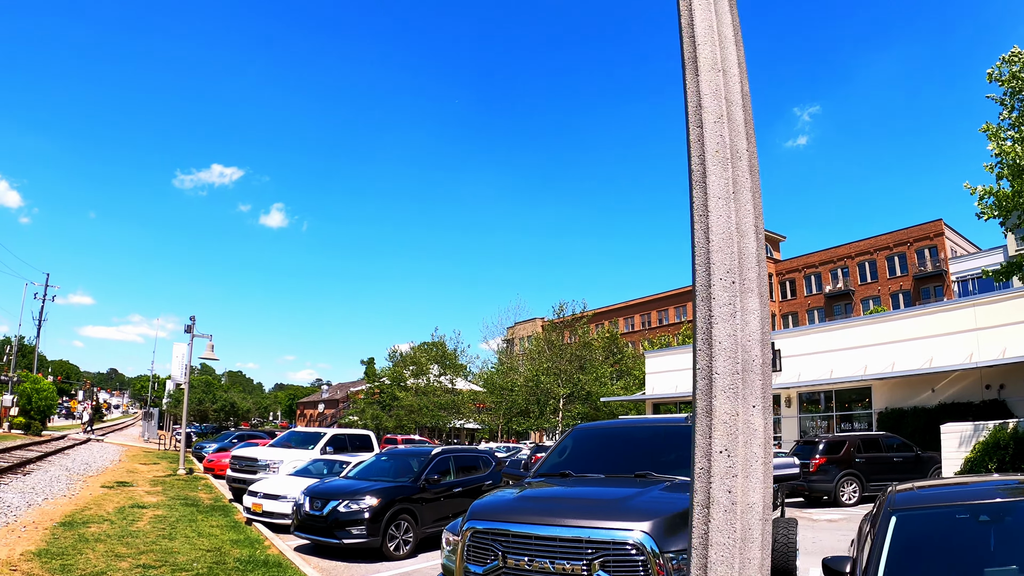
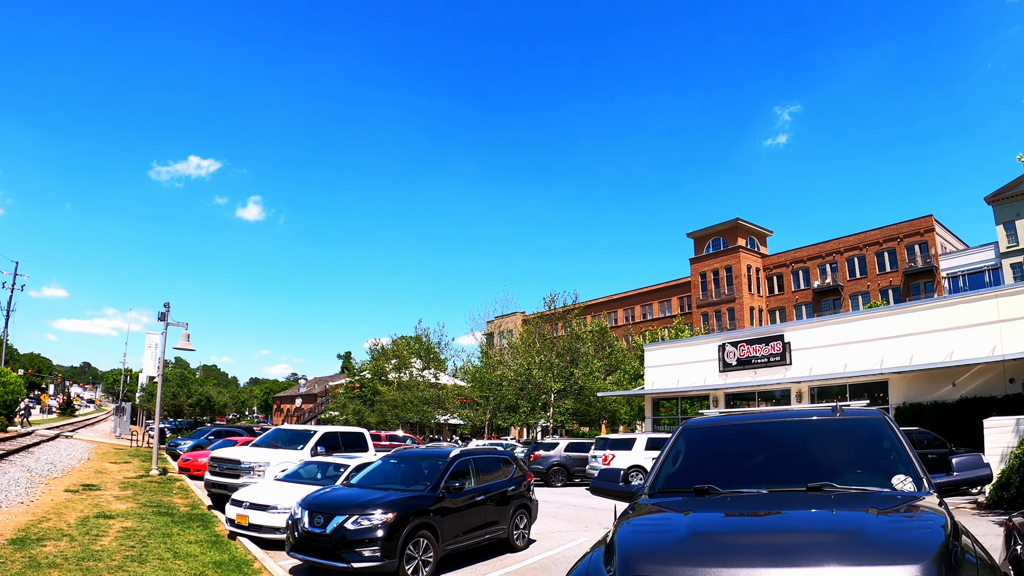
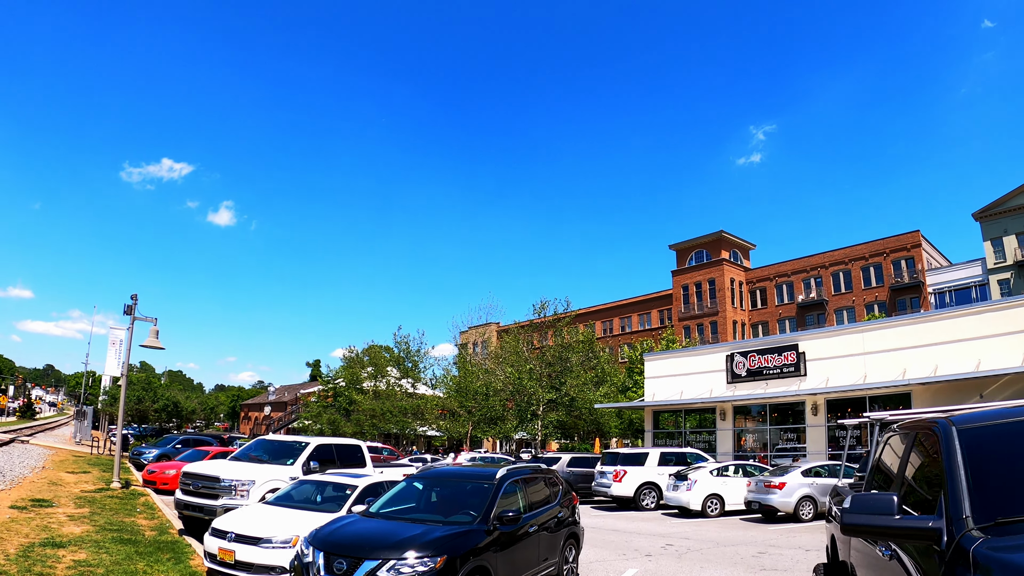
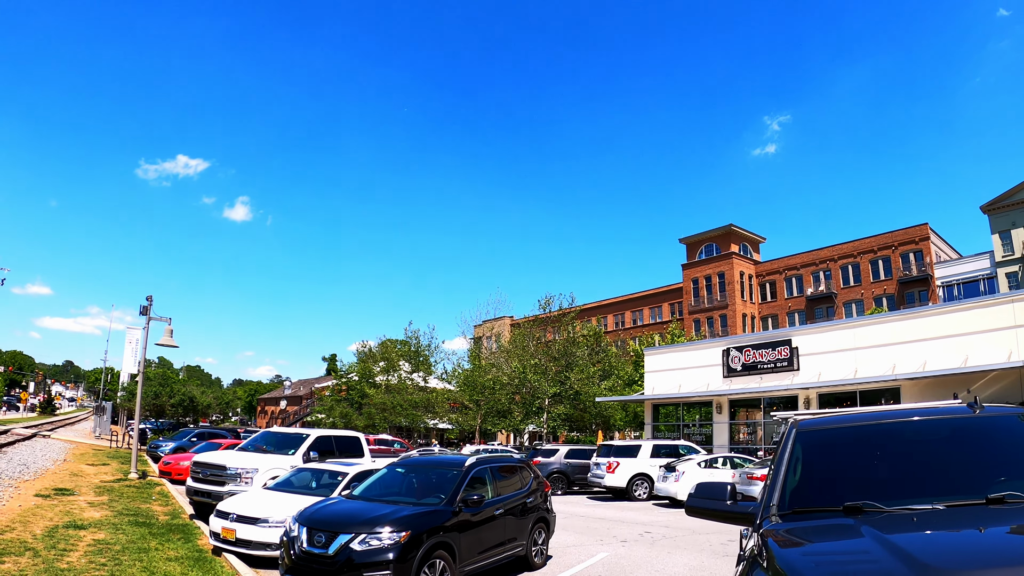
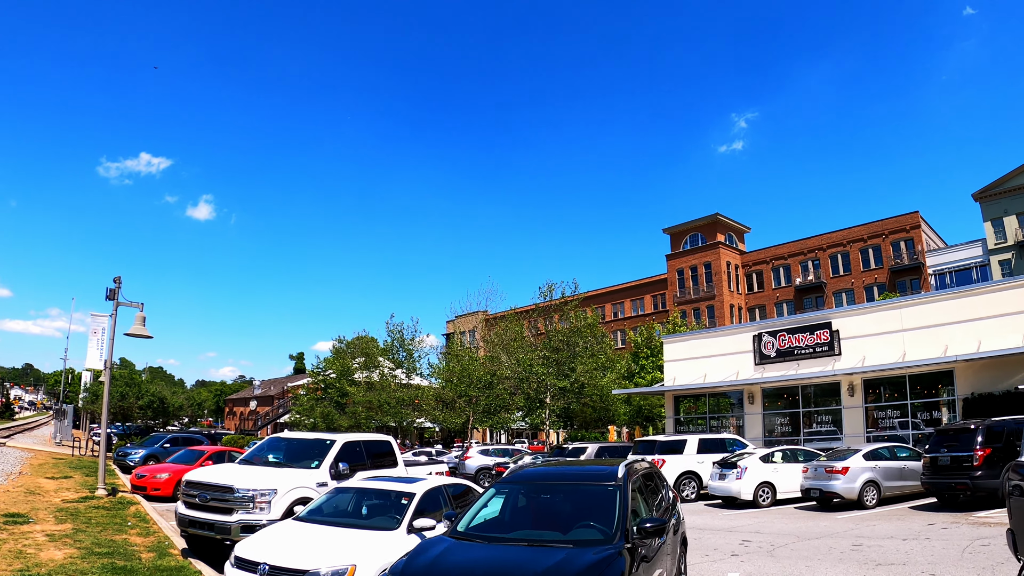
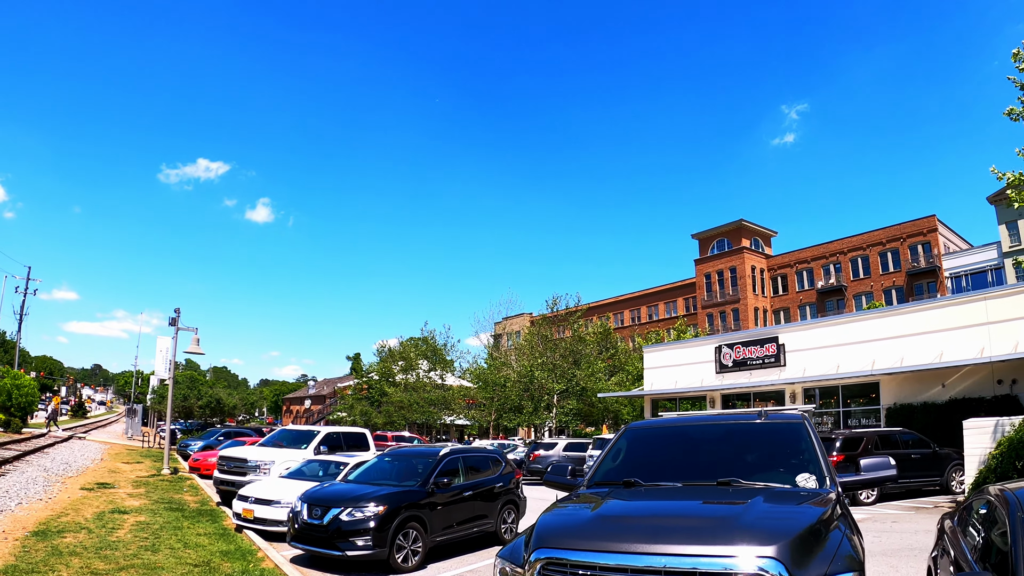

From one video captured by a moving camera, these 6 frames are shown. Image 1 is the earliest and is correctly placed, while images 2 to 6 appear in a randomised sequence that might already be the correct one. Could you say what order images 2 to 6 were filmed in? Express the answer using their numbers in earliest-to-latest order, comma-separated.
6, 2, 4, 3, 5
